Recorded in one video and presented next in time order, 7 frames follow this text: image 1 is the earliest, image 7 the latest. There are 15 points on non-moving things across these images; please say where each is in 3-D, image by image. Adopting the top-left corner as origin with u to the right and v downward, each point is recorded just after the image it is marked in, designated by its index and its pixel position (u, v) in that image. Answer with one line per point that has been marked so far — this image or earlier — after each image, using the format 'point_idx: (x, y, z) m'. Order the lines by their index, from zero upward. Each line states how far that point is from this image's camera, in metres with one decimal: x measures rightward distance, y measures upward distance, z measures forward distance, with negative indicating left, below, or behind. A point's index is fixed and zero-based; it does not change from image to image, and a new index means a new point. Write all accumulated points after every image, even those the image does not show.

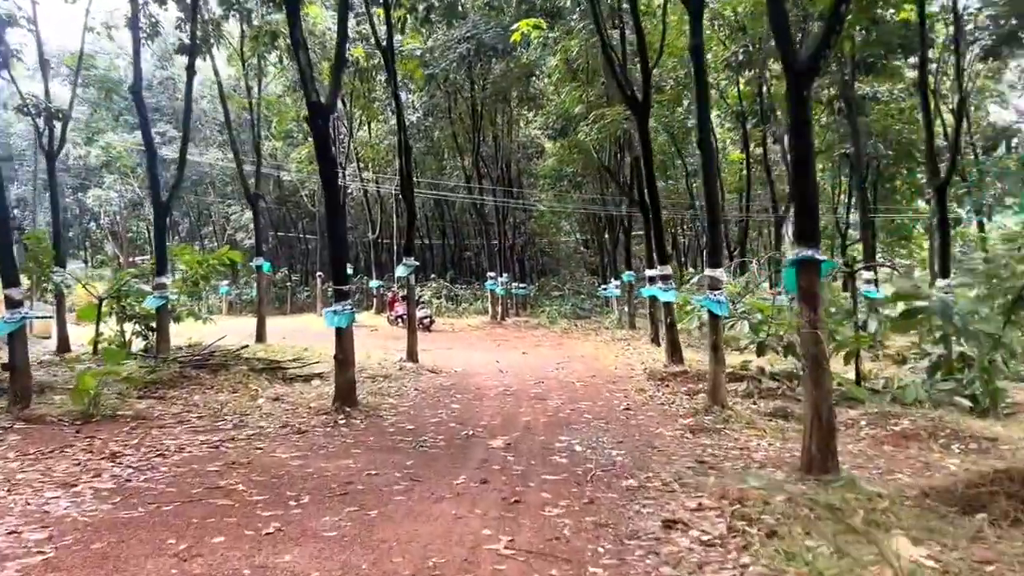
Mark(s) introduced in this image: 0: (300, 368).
0: (-2.4, -0.9, +10.3) m
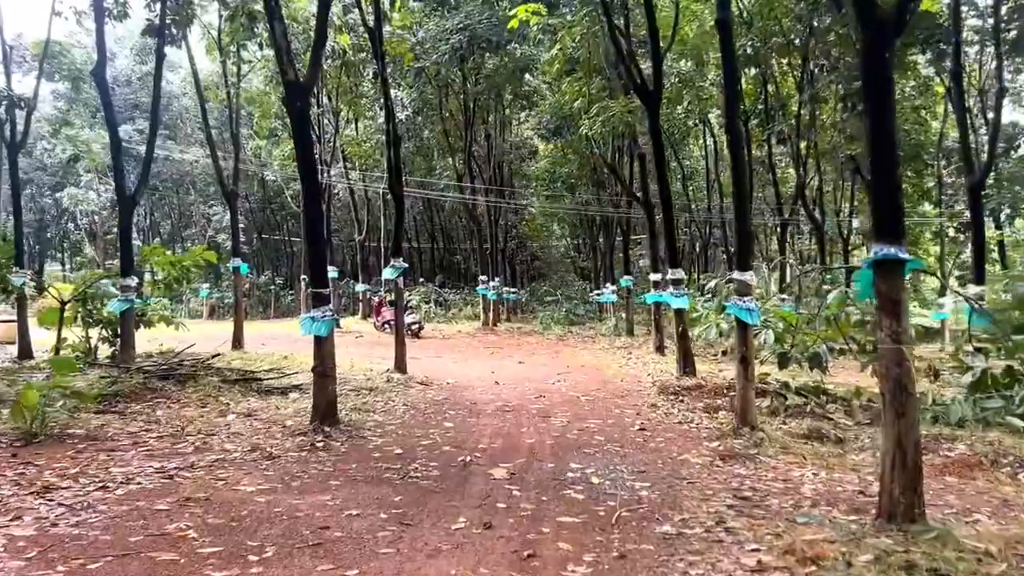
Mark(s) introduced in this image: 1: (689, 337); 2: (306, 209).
0: (-2.5, -1.0, +9.4) m
1: (+1.9, -0.5, +9.4) m
2: (-1.6, +0.6, +6.8) m
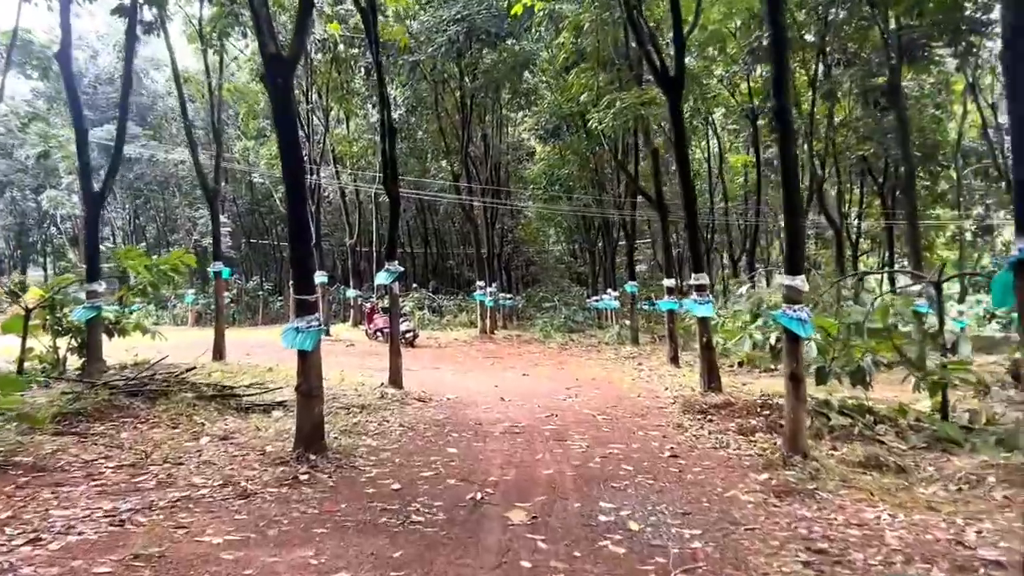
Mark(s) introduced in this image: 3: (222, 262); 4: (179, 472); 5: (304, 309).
0: (-2.4, -1.0, +8.5) m
1: (+1.9, -0.6, +8.5) m
2: (-1.5, +0.6, +5.9) m
3: (-4.0, +0.4, +12.2) m
4: (-2.1, -1.1, +5.6) m
5: (-1.4, -0.1, +5.9) m
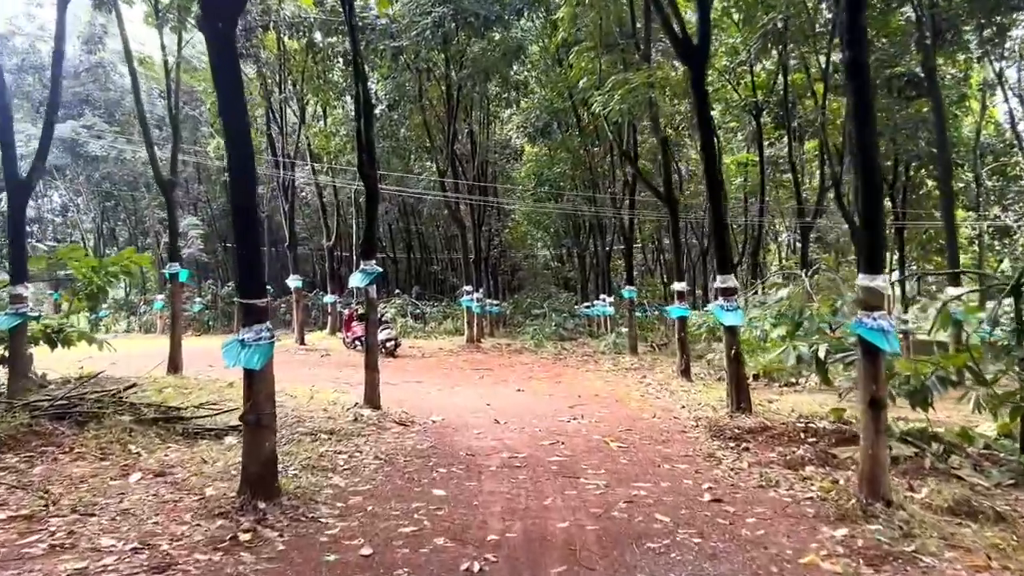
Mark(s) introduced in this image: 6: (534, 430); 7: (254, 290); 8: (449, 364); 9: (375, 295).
0: (-2.4, -1.0, +7.2) m
1: (+1.9, -0.6, +7.4) m
2: (-1.5, +0.6, +4.7) m
3: (-4.0, +0.3, +10.9) m
4: (-2.1, -1.1, +4.3) m
5: (-1.4, -0.2, +4.7) m
6: (+0.2, -1.1, +7.0) m
7: (-1.4, 0.0, +4.7) m
8: (-0.9, -1.1, +13.4) m
9: (-1.2, -0.1, +7.6) m
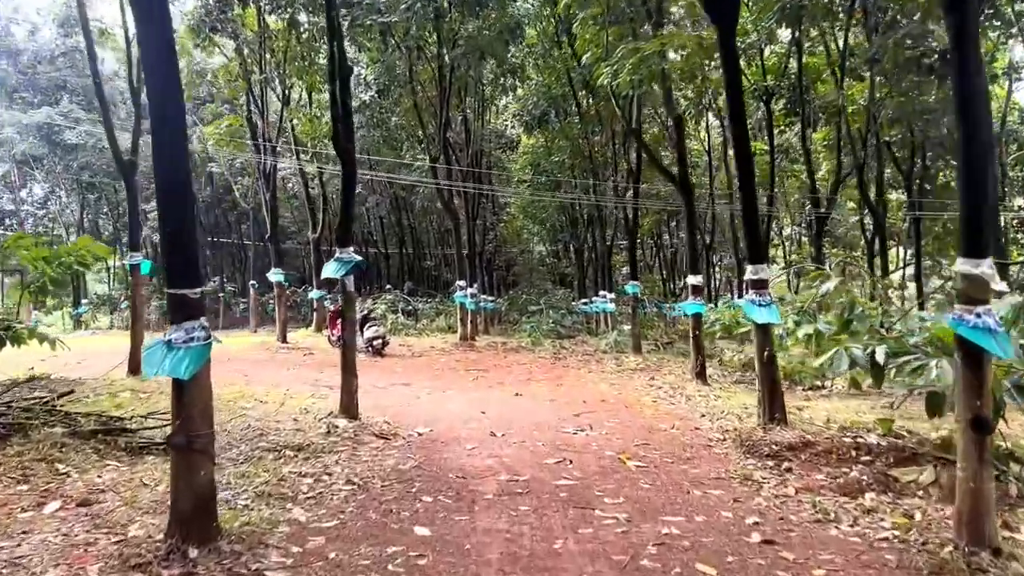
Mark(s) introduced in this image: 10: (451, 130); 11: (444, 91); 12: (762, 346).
0: (-2.4, -1.0, +6.2) m
1: (+1.9, -0.6, +6.4) m
2: (-1.4, +0.6, +3.7) m
3: (-4.1, +0.4, +9.9) m
4: (-2.0, -1.1, +3.3) m
5: (-1.4, -0.1, +3.7) m
6: (+0.2, -1.1, +6.0) m
7: (-1.3, 0.0, +3.7) m
8: (-1.0, -1.1, +12.4) m
9: (-1.2, 0.0, +6.6) m
10: (-1.3, +3.4, +19.4) m
11: (-1.2, +3.6, +16.4) m
12: (+1.8, -0.4, +6.4) m
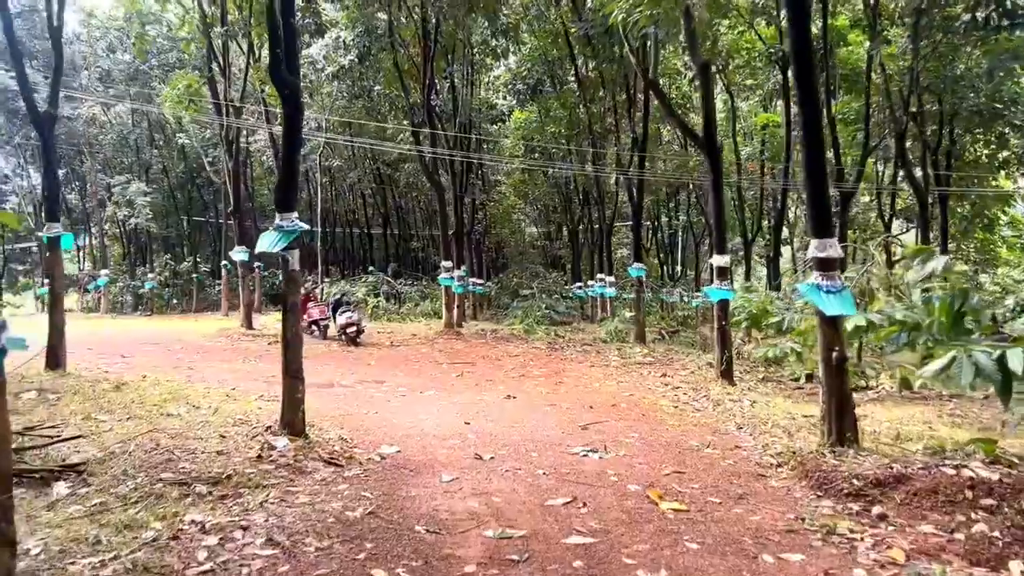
0: (-2.5, -0.9, +4.7) m
1: (+1.8, -0.5, +4.9) m
2: (-1.5, +0.7, +2.2) m
3: (-4.2, +0.6, +8.4) m
4: (-2.1, -1.0, +1.8) m
5: (-1.4, 0.0, +2.2) m
6: (+0.1, -0.9, +4.6) m
7: (-1.4, +0.1, +2.2) m
8: (-1.1, -0.8, +10.9) m
9: (-1.2, +0.1, +5.1) m
10: (-1.5, +3.8, +17.9) m
11: (-1.4, +3.9, +14.9) m
12: (+1.7, -0.3, +4.9) m
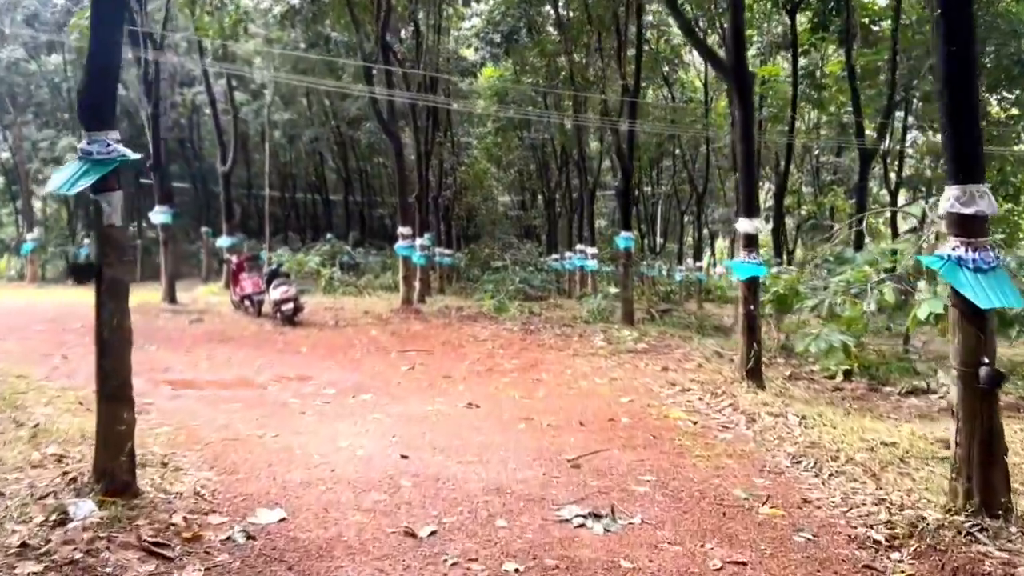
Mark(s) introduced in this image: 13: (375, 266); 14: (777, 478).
0: (-2.6, -0.7, +2.8) m
1: (+1.7, -0.4, +3.1) m
2: (-1.5, +0.7, +0.2) m
3: (-4.4, +0.8, +6.3) m
4: (-2.1, -1.0, -0.1) m
5: (-1.4, 0.0, +0.3) m
6: (0.0, -0.9, +2.7) m
7: (-1.4, +0.1, +0.3) m
8: (-1.4, -0.5, +9.0) m
9: (-1.4, +0.3, +3.2) m
10: (-2.0, +4.3, +15.8) m
11: (-1.8, +4.3, +12.8) m
12: (+1.6, -0.2, +3.1) m
13: (-2.8, +0.4, +18.1) m
14: (+1.2, -0.8, +4.0) m
